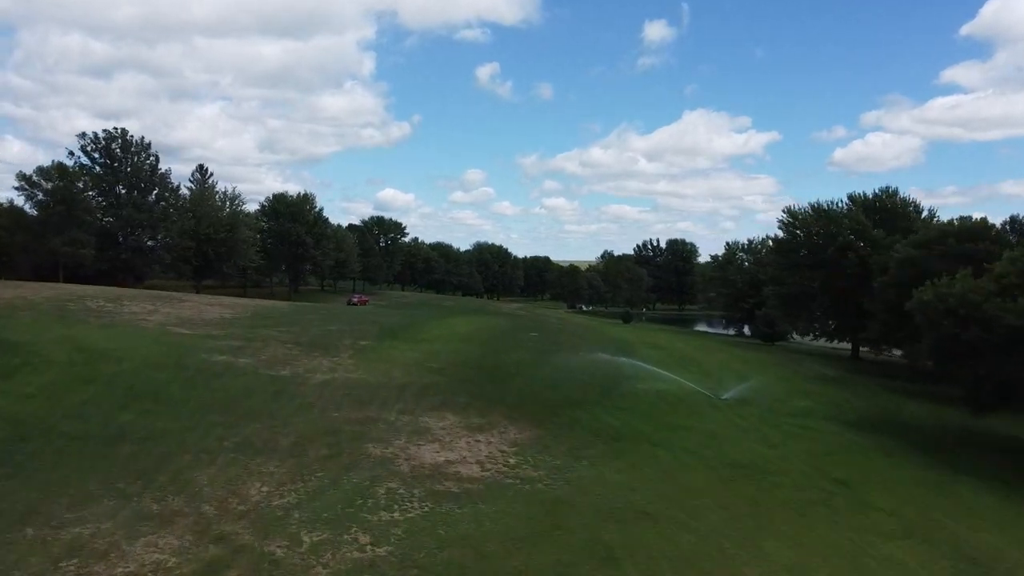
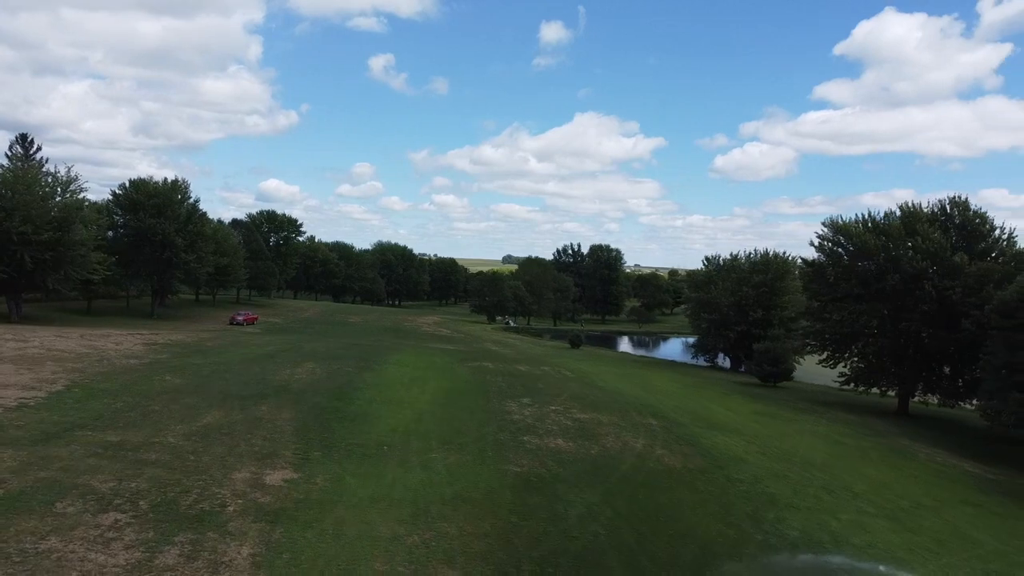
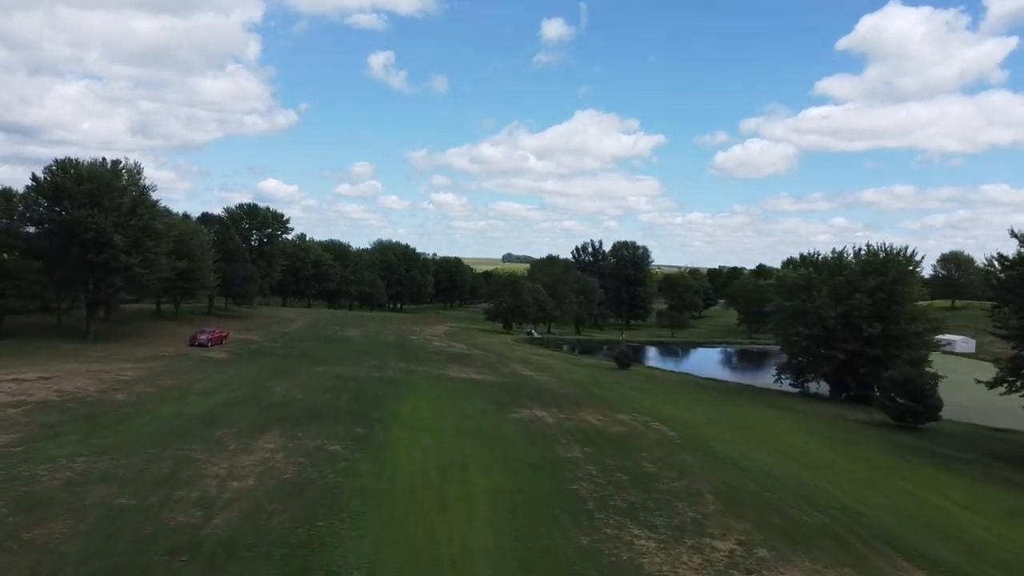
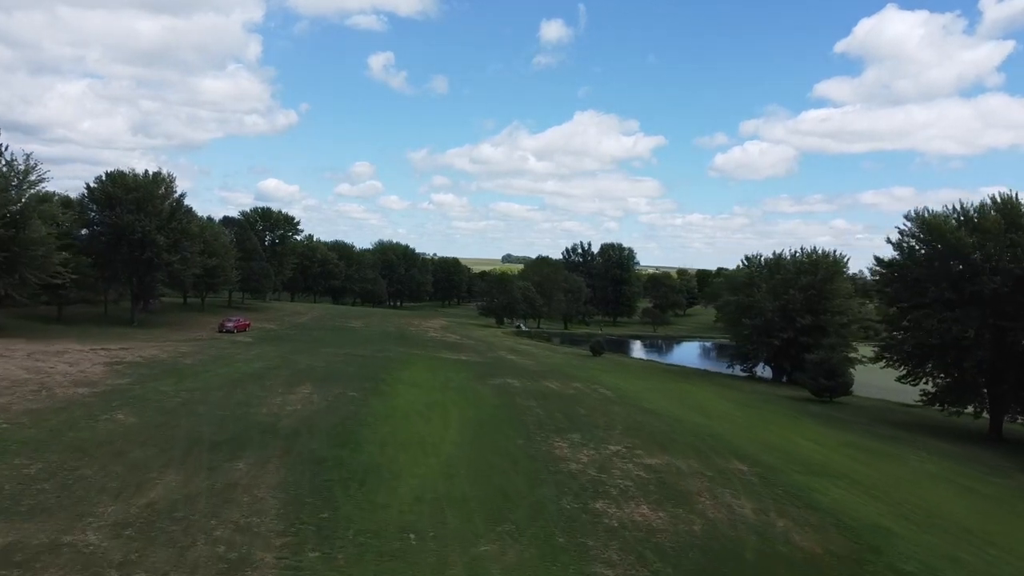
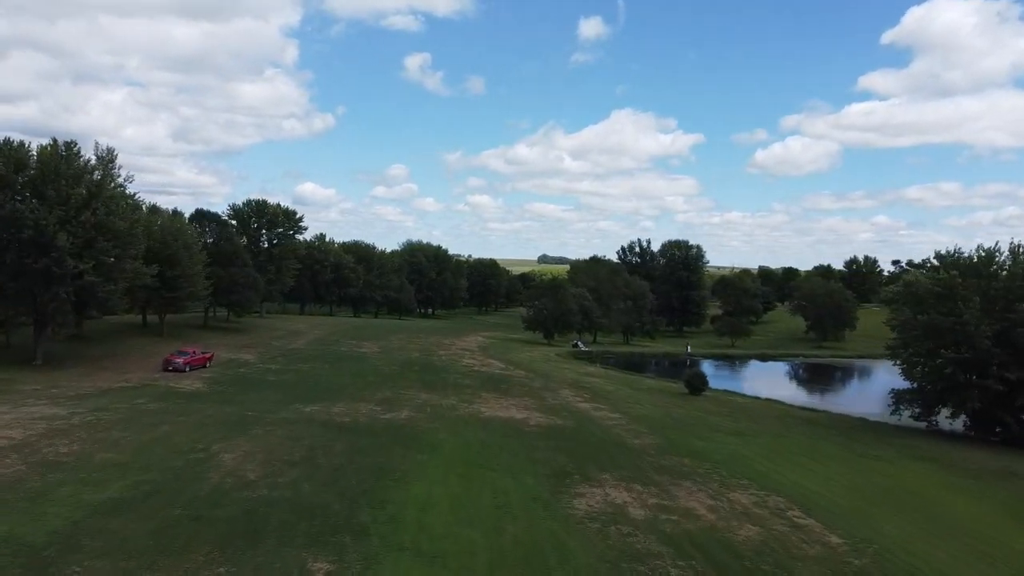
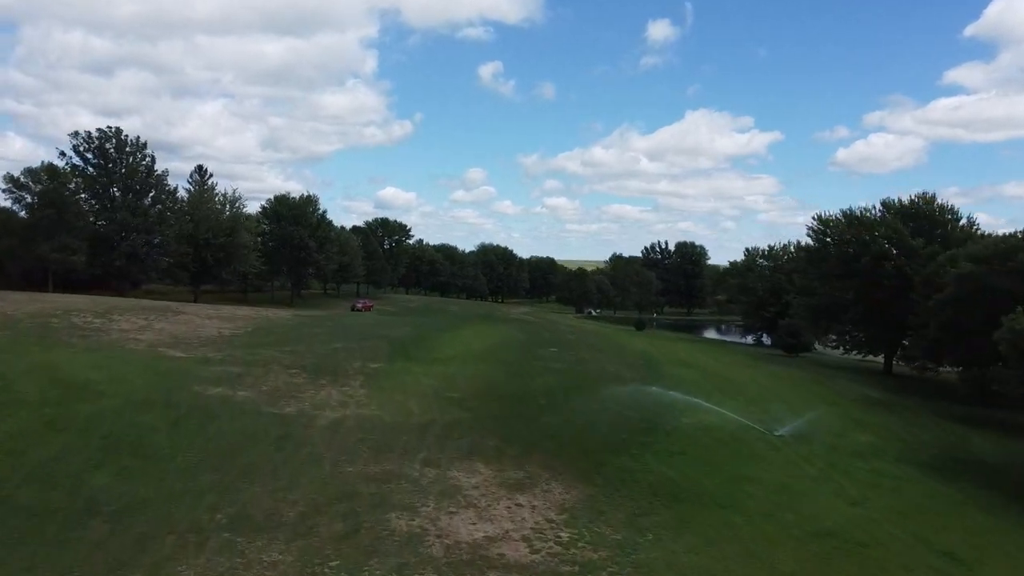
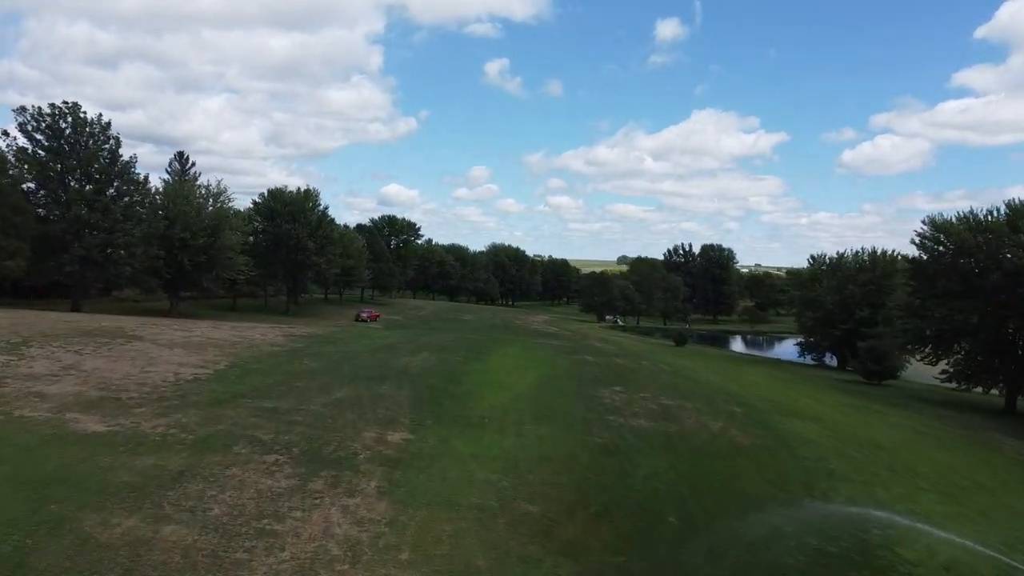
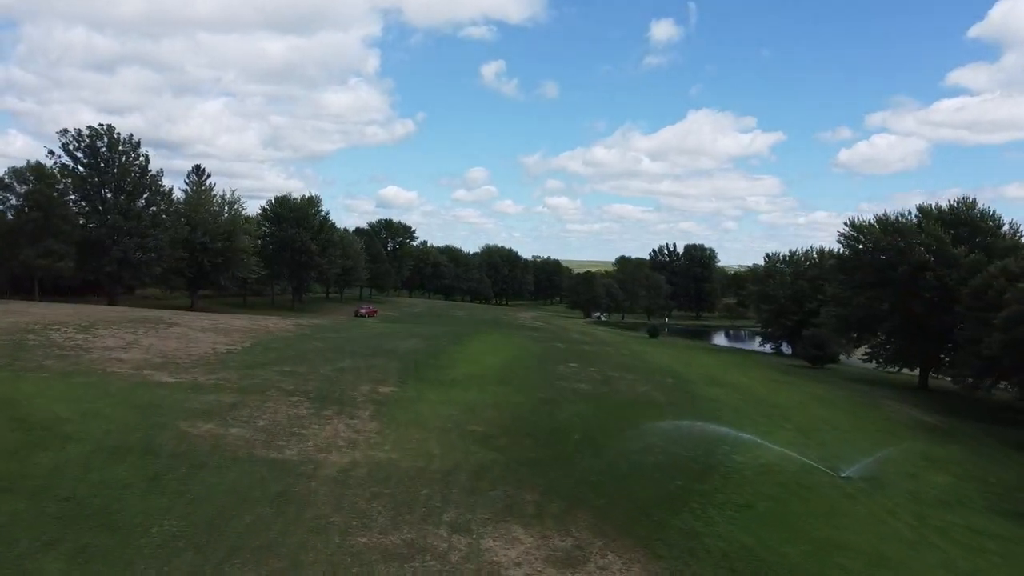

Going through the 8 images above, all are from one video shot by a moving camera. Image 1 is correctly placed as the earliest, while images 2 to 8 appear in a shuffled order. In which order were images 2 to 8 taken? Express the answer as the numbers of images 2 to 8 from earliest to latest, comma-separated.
6, 8, 7, 2, 4, 3, 5
